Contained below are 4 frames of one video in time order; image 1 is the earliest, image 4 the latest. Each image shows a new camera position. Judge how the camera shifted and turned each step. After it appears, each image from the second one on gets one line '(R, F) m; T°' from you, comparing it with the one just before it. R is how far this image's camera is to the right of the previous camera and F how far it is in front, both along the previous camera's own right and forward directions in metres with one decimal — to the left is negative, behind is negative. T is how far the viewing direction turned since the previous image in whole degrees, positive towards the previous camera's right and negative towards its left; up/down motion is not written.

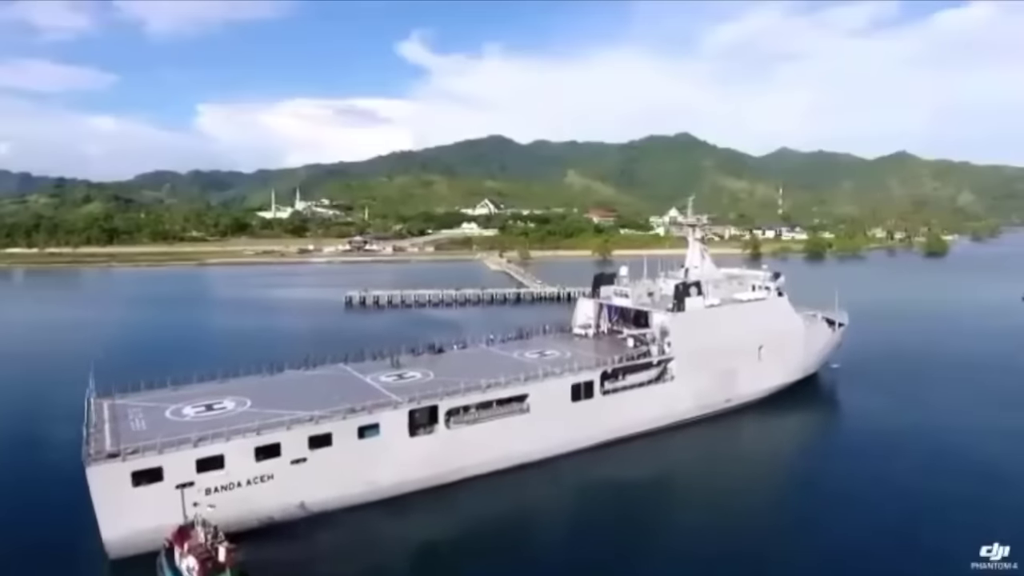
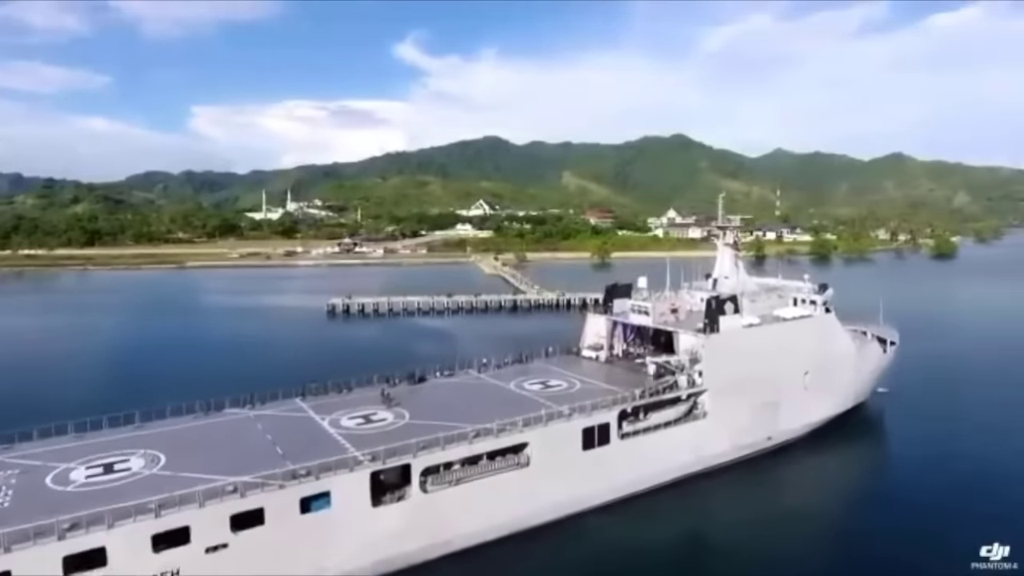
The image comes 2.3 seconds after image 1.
(0.0, +5.8) m; 0°
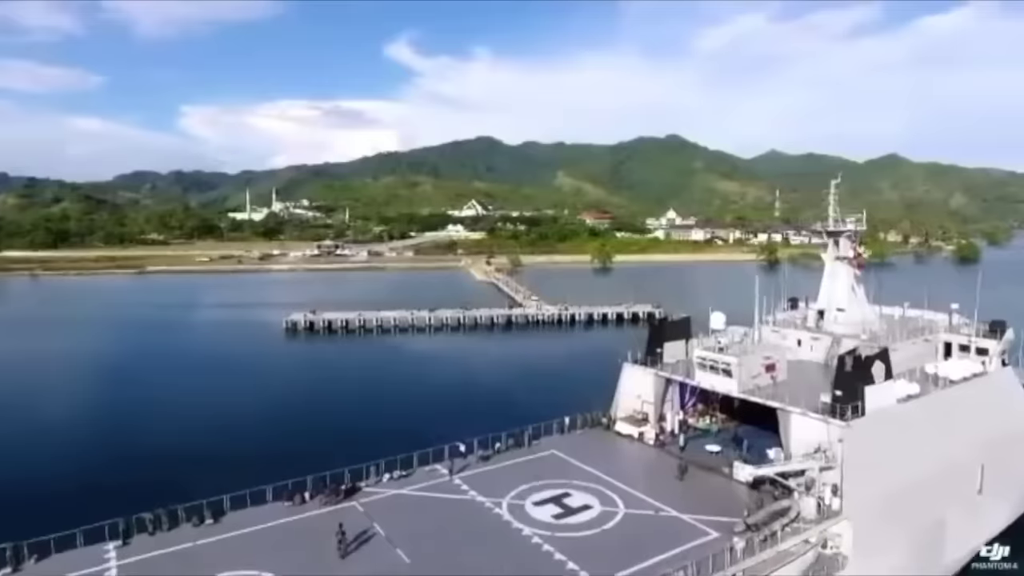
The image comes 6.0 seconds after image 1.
(0.0, +11.0) m; 0°
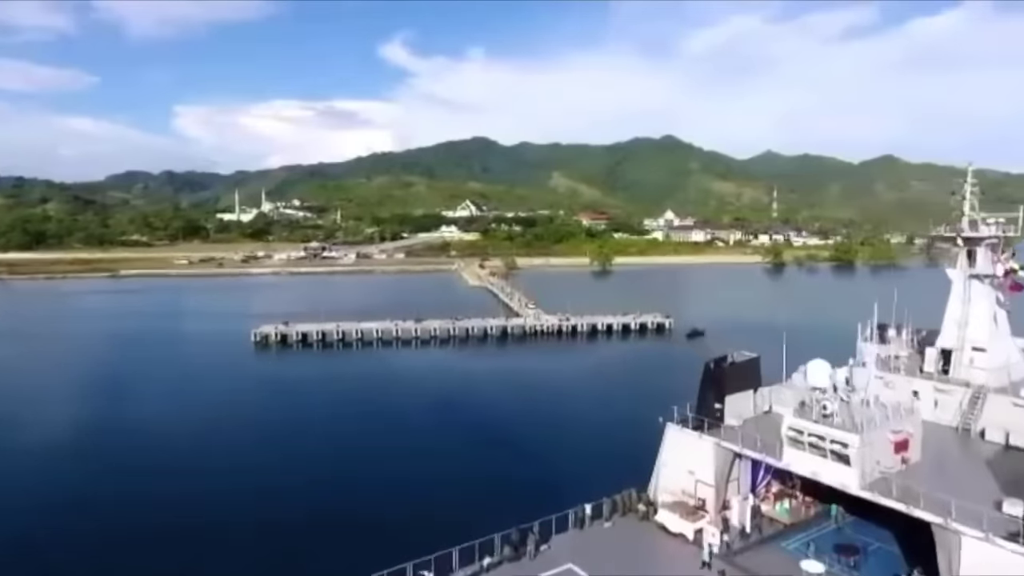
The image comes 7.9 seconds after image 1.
(0.0, +6.0) m; 0°
